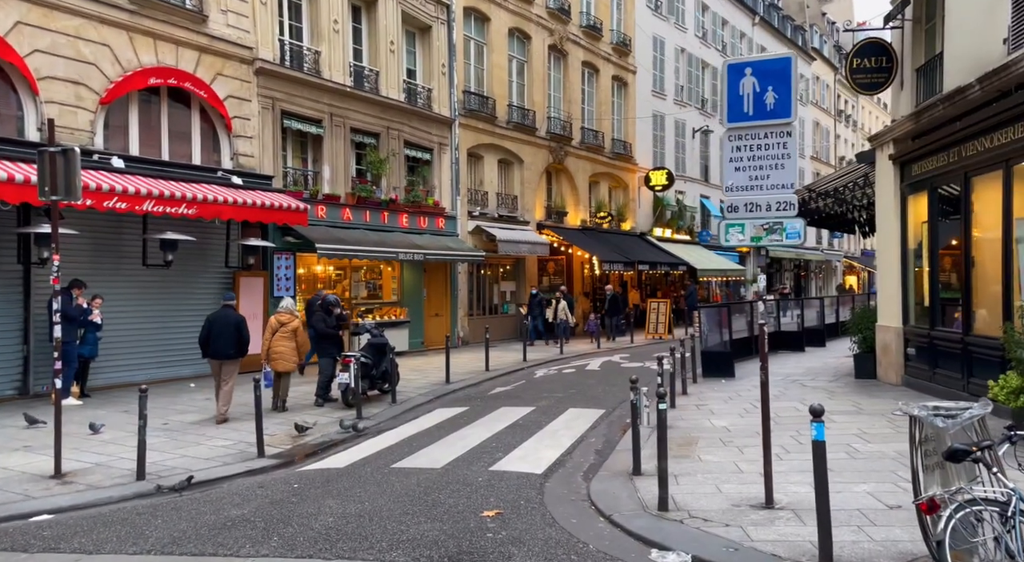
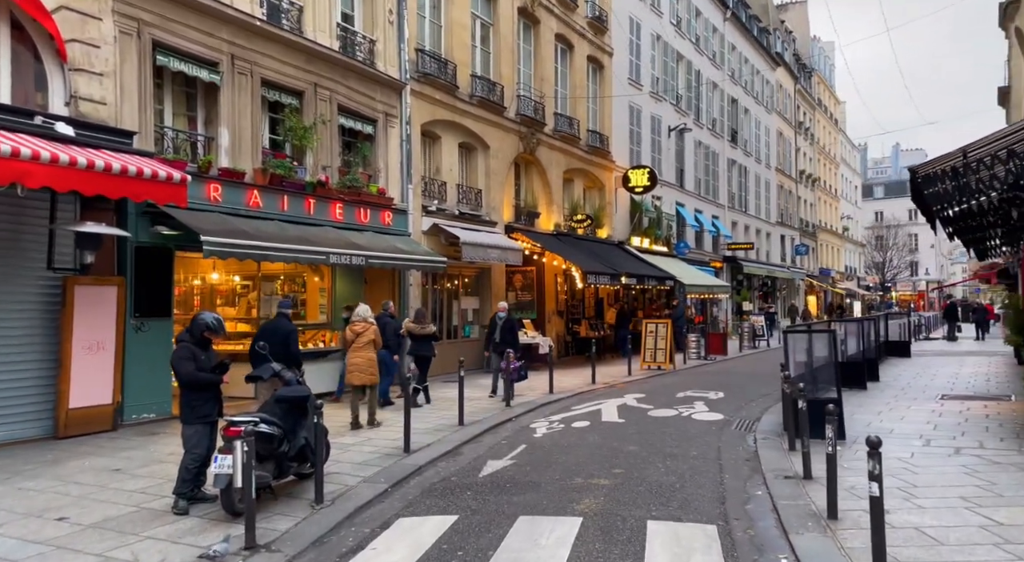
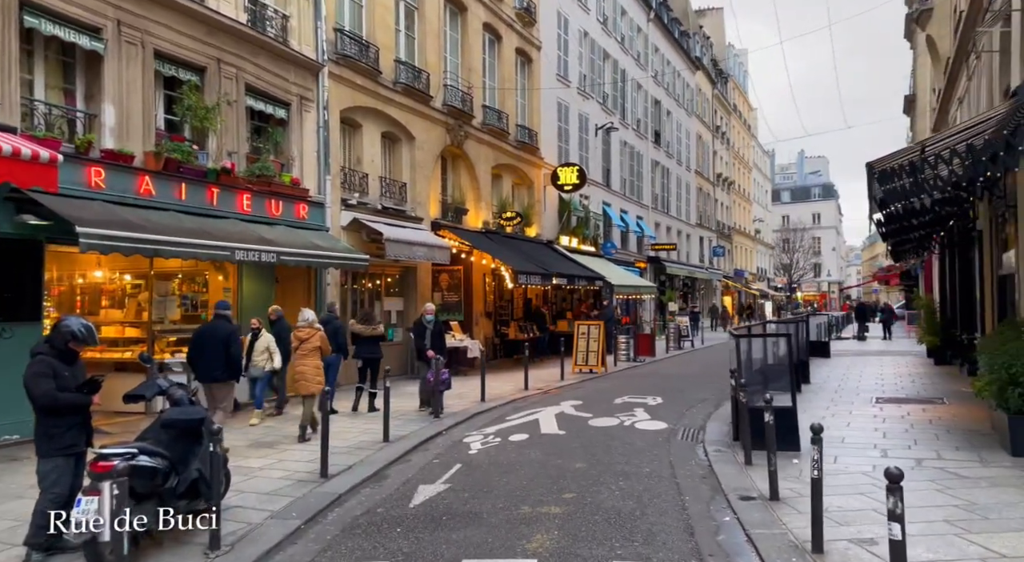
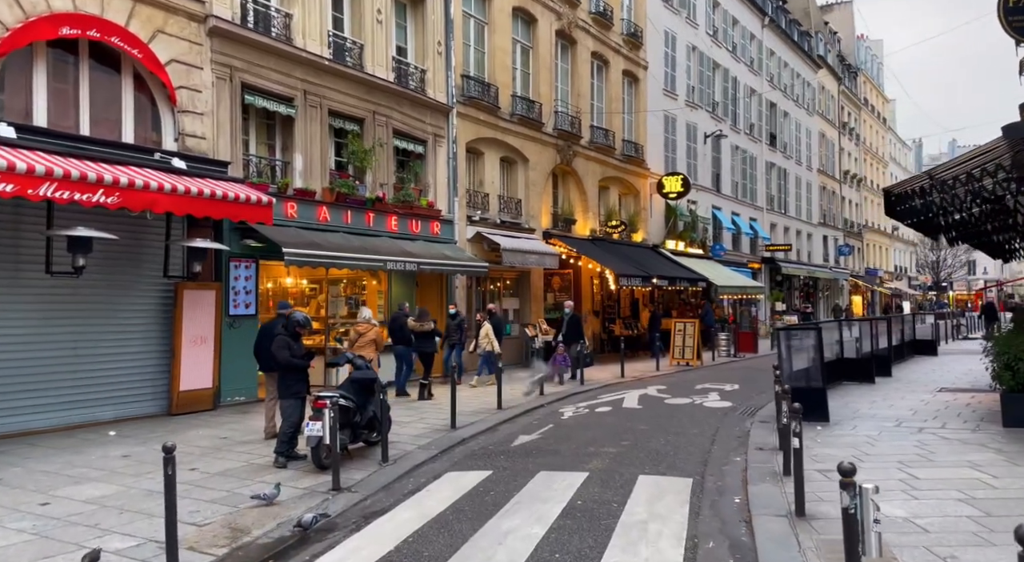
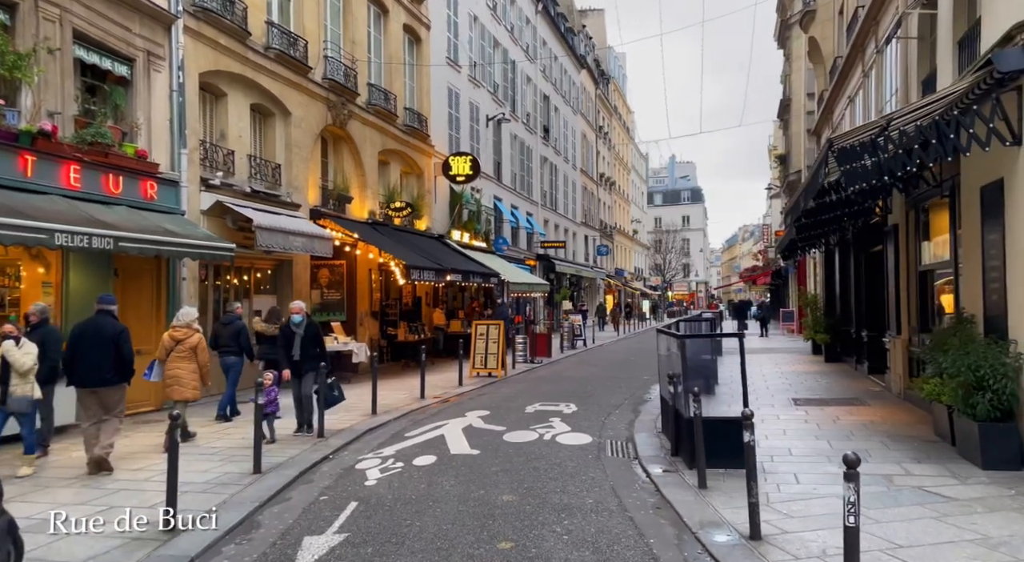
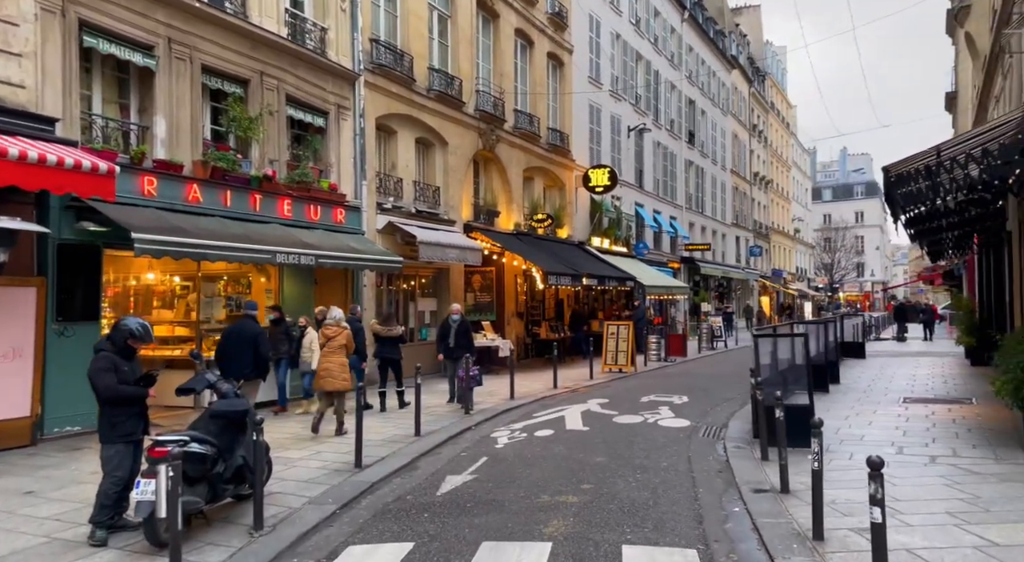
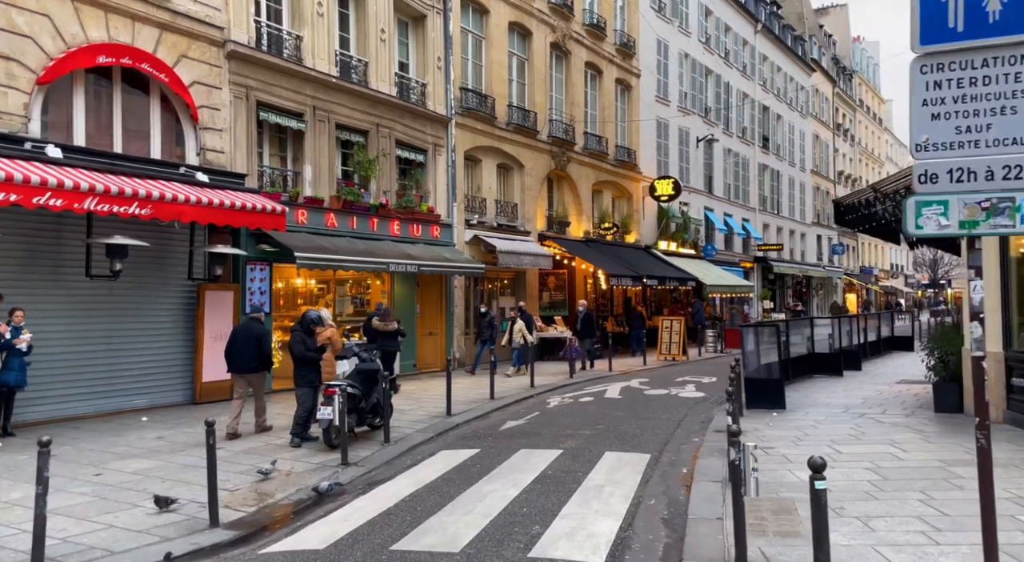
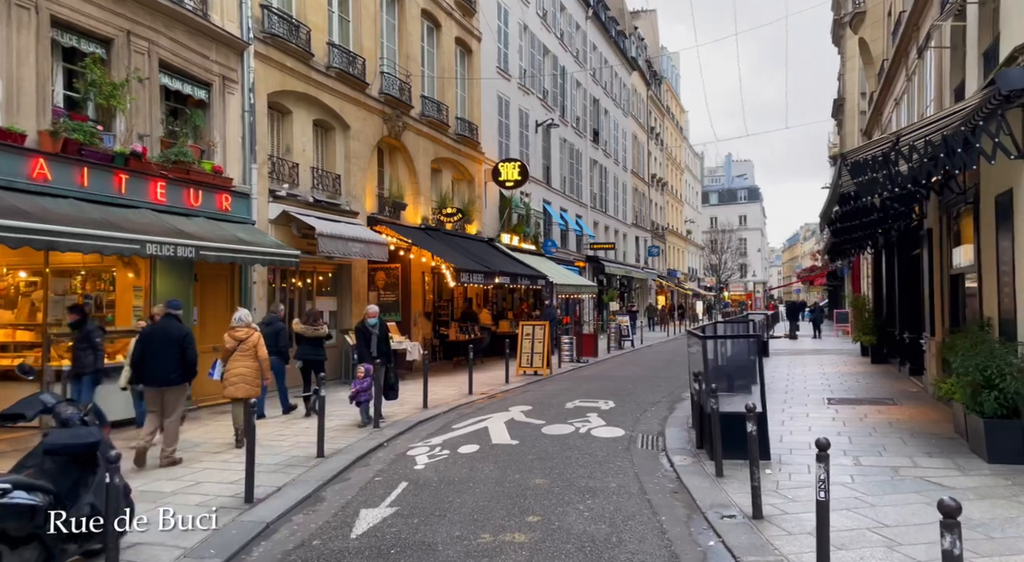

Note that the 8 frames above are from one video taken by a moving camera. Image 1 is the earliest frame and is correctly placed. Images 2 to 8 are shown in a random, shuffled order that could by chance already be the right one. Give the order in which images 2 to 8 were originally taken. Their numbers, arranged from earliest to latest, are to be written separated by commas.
7, 4, 2, 6, 3, 8, 5
